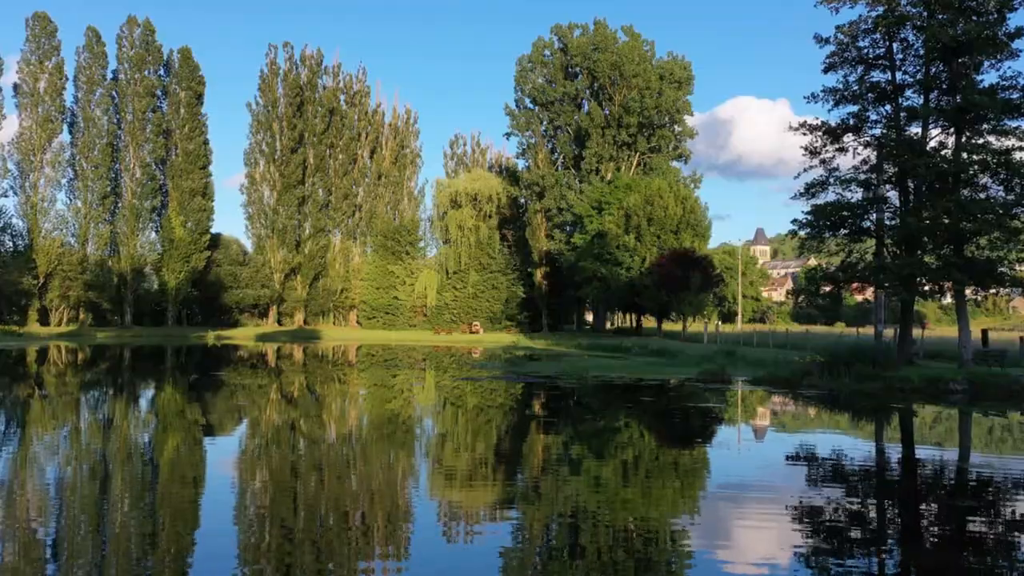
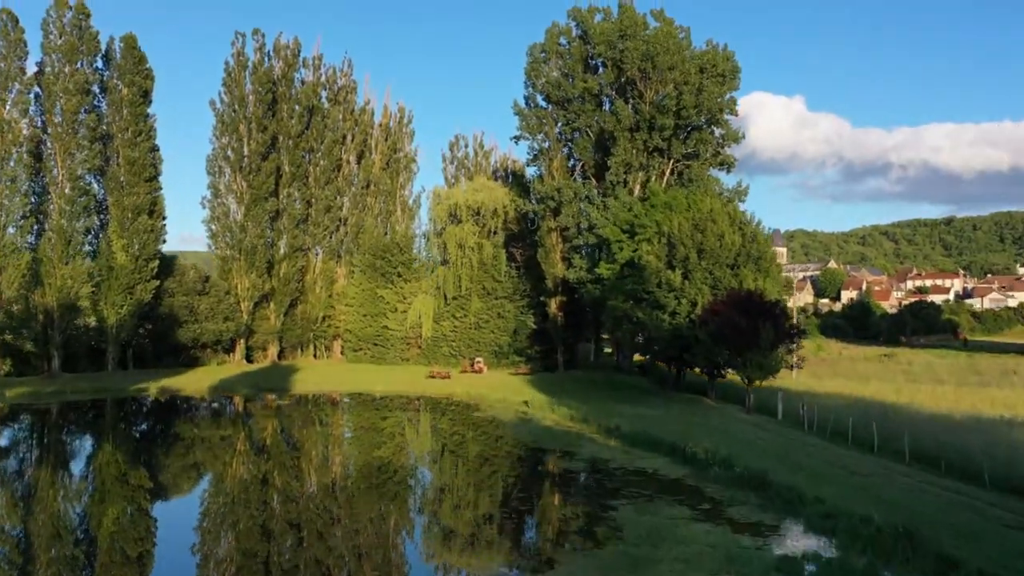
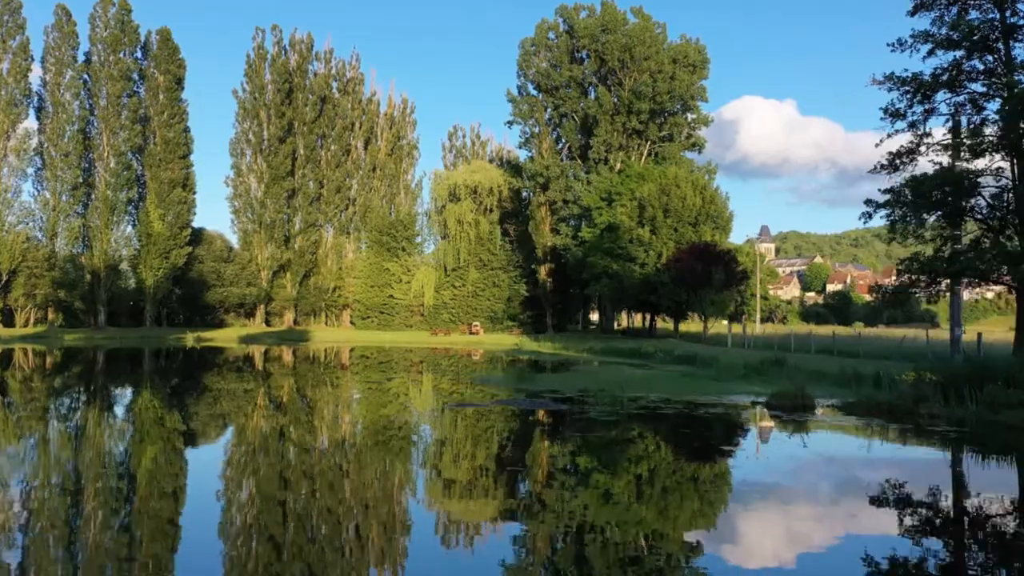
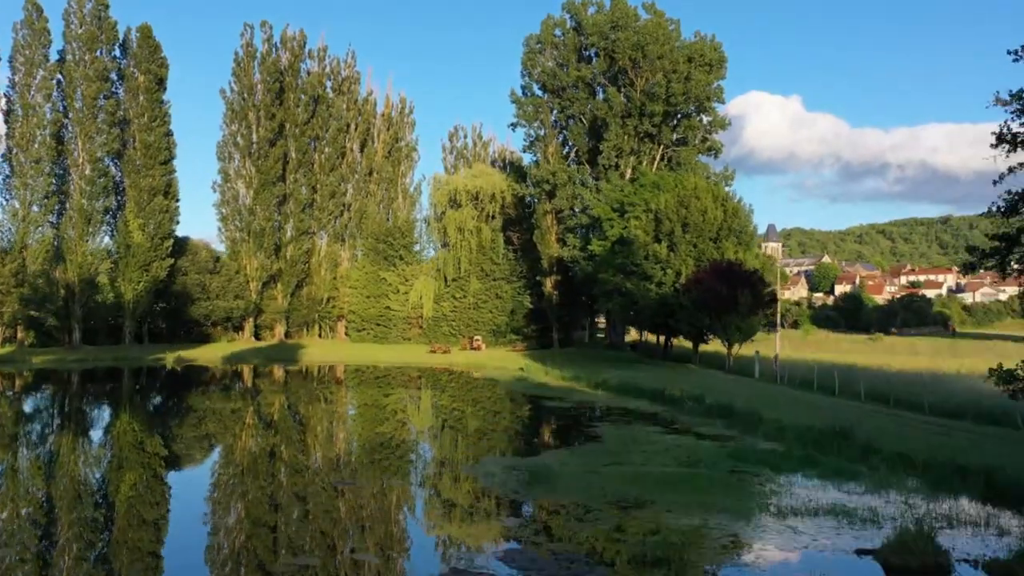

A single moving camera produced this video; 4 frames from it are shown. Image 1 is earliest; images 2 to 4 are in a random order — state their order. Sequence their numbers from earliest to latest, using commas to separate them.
3, 4, 2
